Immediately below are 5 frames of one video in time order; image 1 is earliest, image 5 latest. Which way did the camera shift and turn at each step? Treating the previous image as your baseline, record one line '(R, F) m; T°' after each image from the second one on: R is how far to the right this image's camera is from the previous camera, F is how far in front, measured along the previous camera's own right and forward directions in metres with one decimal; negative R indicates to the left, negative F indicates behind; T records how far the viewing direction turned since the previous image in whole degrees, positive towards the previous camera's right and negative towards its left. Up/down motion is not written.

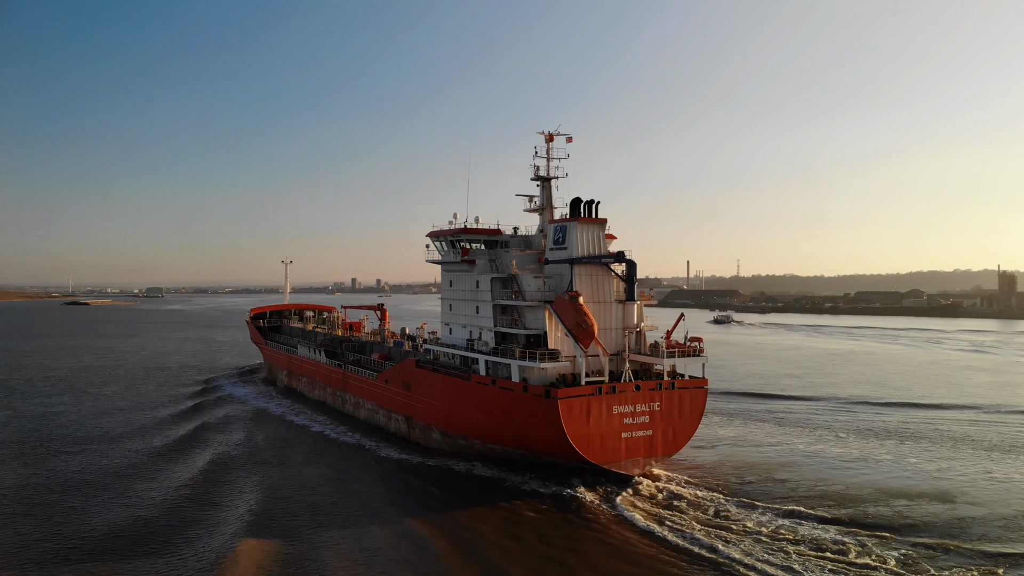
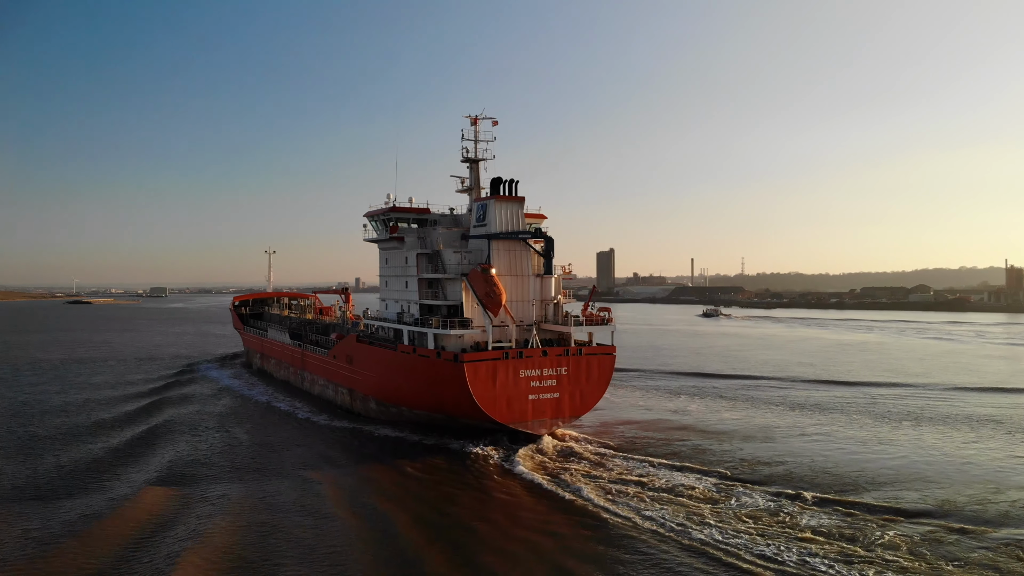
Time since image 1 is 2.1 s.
(+2.3, -0.9) m; -1°
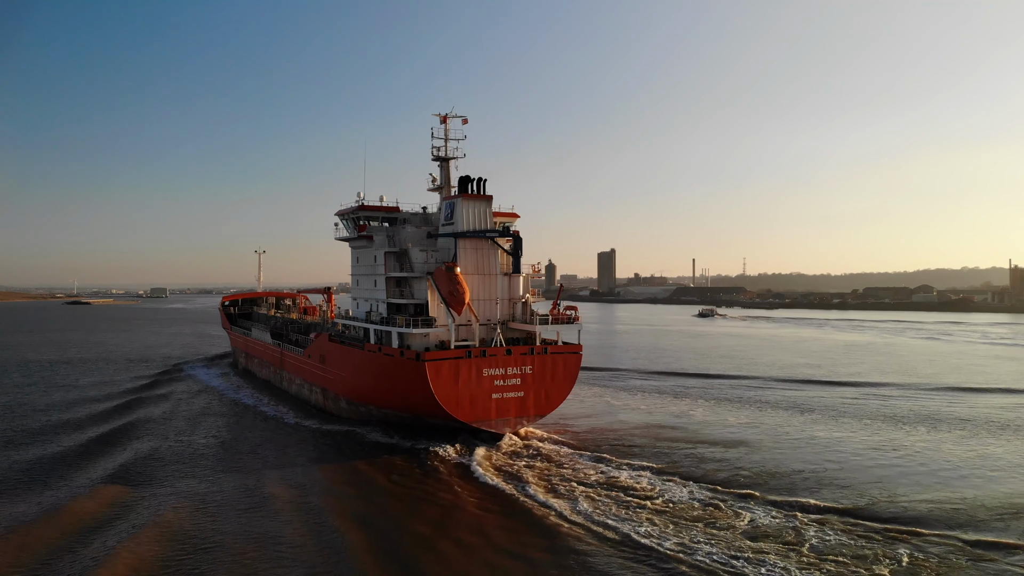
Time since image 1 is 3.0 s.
(+1.0, +0.1) m; 0°
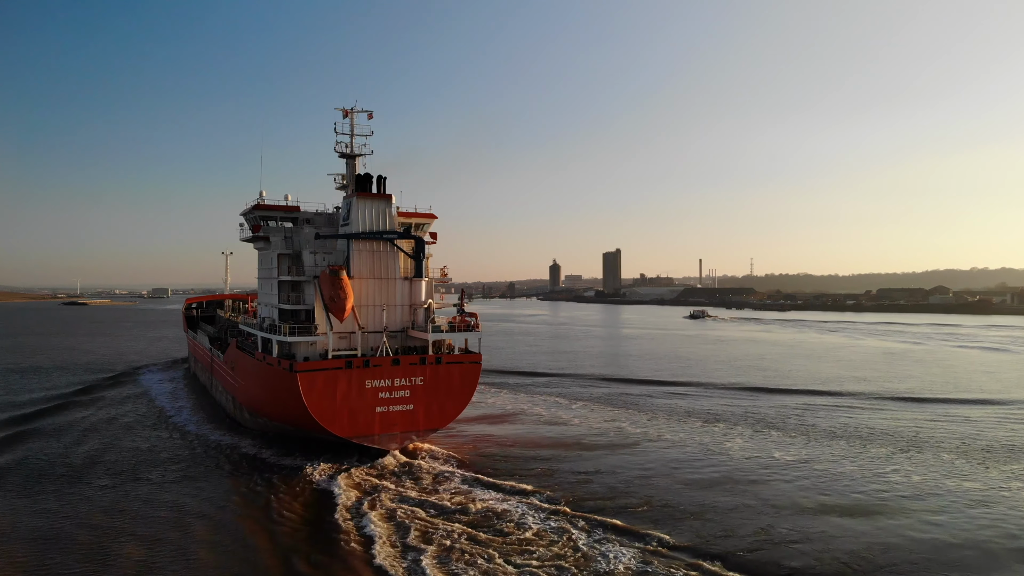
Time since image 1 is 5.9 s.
(+2.9, +1.0) m; -1°
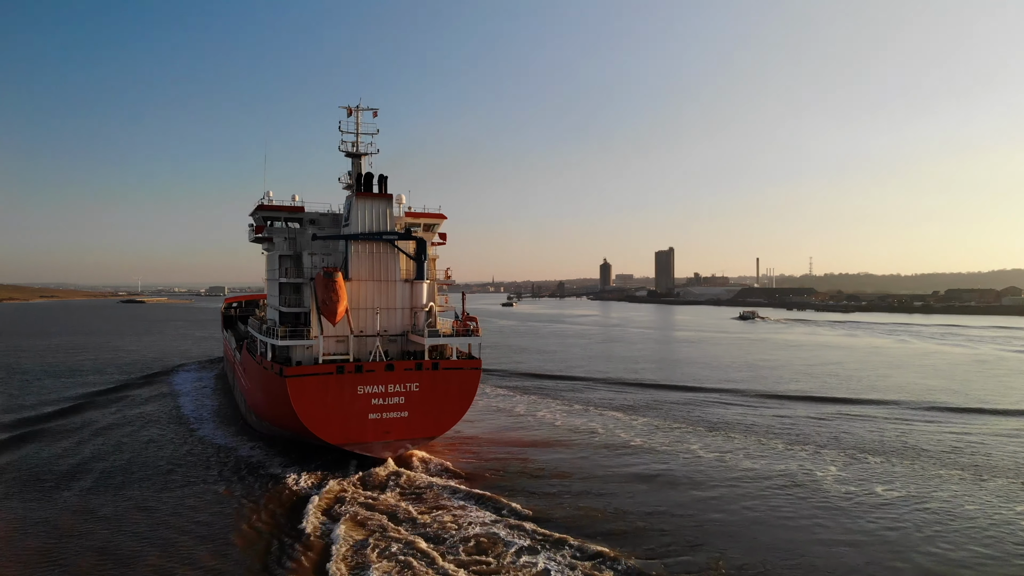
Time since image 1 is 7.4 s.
(+1.0, +0.8) m; -5°
